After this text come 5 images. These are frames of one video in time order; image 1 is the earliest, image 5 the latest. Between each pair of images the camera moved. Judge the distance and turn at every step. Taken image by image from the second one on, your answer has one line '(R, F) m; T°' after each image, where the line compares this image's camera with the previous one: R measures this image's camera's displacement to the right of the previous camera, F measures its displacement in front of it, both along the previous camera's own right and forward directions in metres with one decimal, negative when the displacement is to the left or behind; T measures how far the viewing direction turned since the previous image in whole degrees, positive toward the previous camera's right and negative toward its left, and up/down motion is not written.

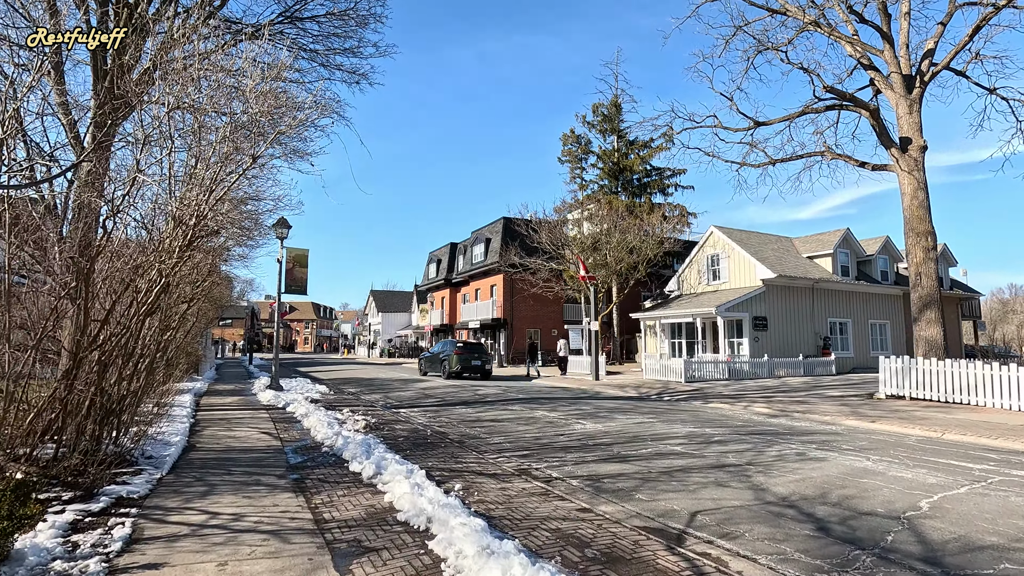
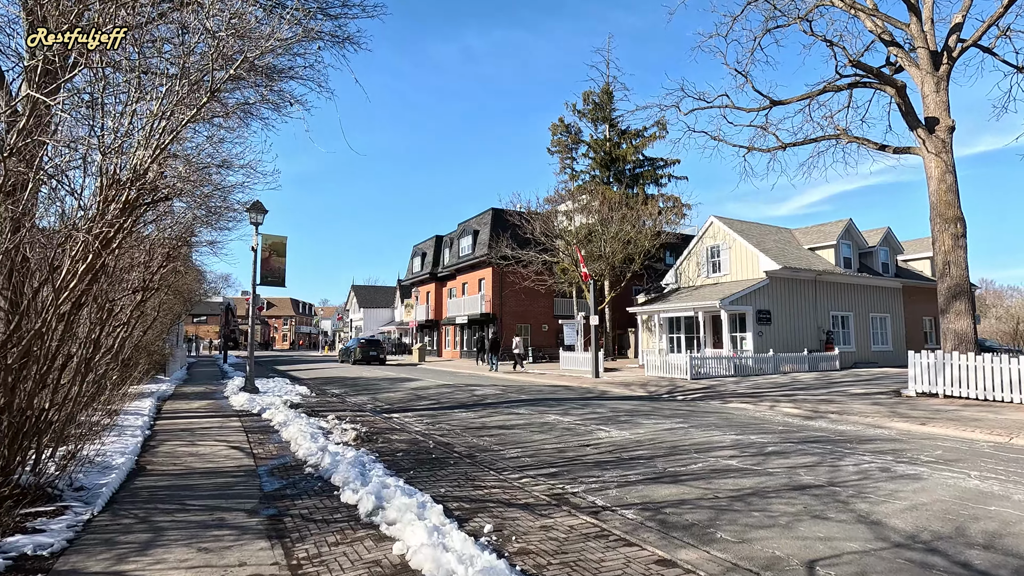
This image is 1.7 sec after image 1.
(-0.5, +1.4) m; +2°
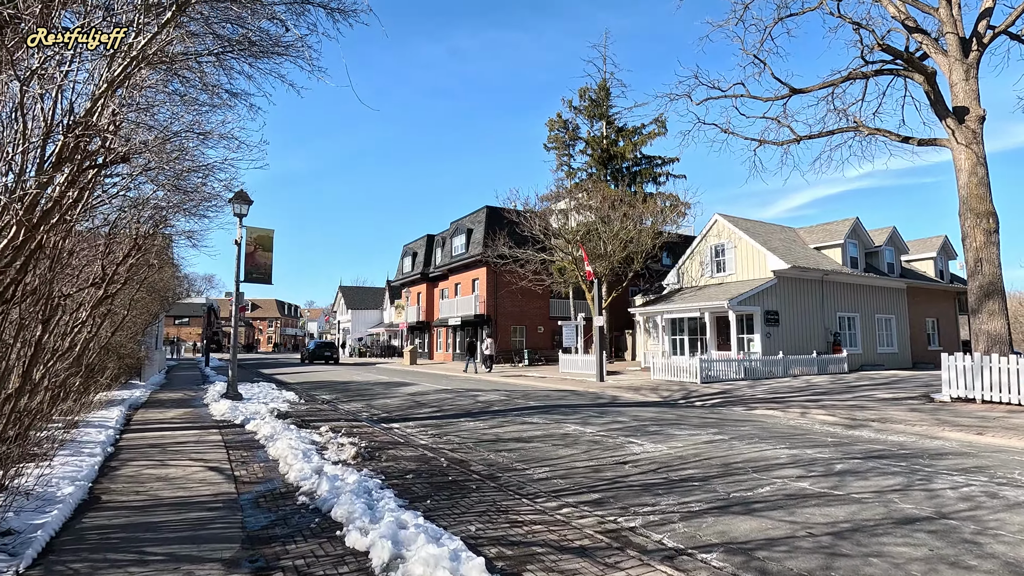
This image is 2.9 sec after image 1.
(-0.5, +1.1) m; +1°
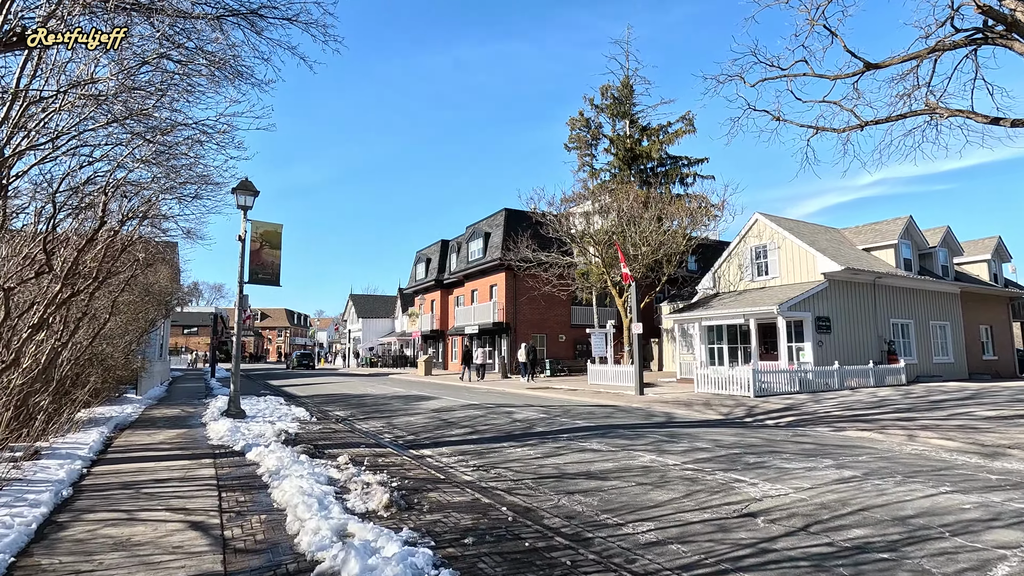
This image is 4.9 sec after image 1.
(-0.7, +1.8) m; -1°
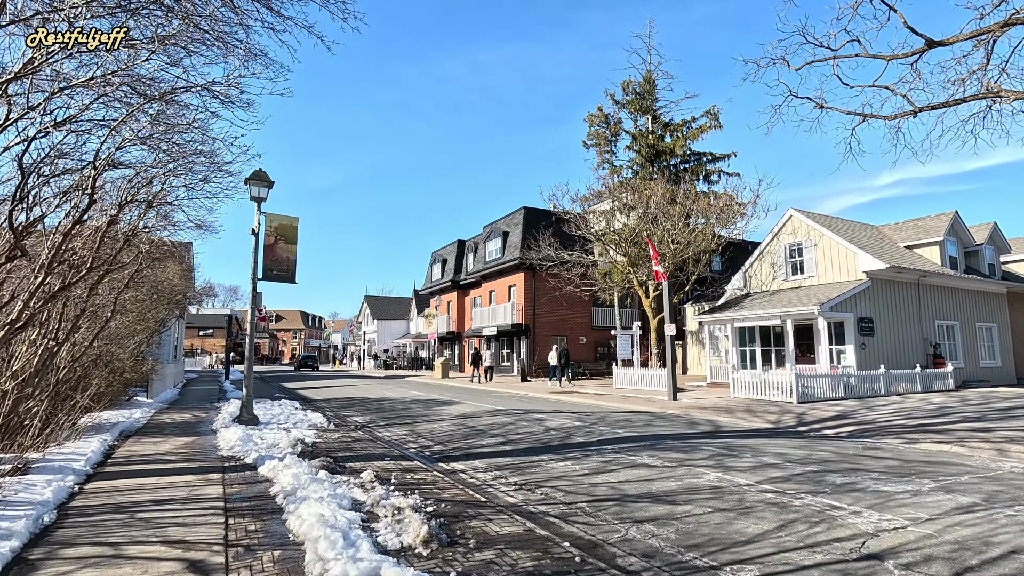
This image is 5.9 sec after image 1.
(-0.4, +0.9) m; -1°
